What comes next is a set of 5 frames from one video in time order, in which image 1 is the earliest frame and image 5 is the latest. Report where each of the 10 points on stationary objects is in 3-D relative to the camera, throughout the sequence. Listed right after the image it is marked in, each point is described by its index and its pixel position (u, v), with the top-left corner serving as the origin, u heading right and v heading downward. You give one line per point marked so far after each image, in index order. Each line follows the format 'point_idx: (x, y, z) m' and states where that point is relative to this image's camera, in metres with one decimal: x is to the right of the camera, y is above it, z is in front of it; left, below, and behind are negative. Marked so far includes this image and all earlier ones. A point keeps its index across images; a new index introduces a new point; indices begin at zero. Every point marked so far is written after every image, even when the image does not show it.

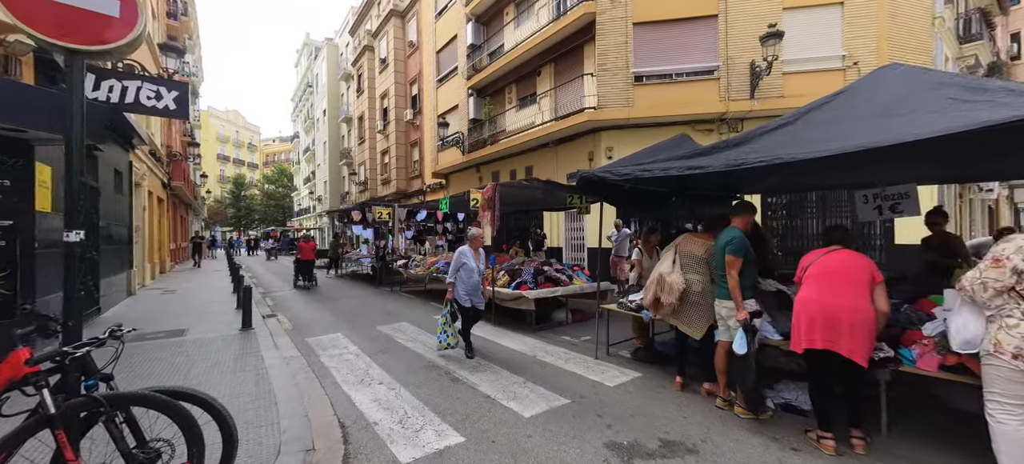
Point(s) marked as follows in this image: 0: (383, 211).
0: (-3.8, +0.6, +11.9) m
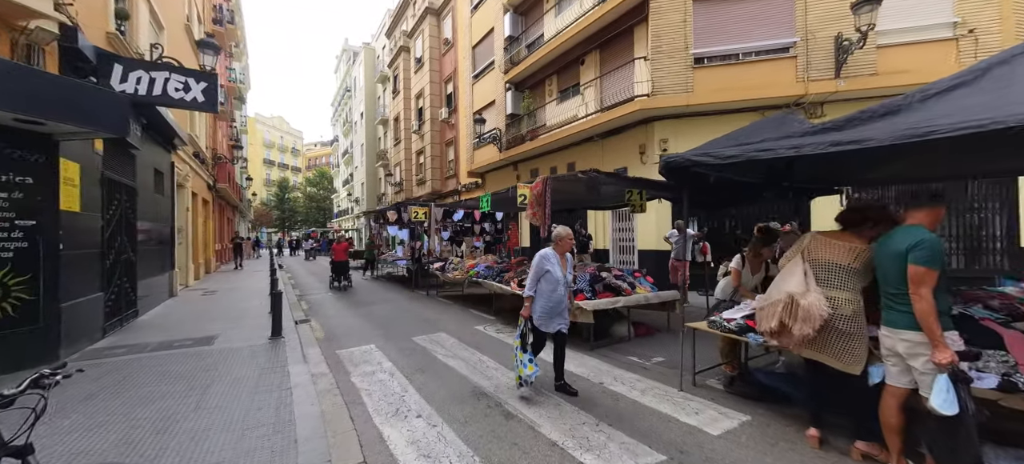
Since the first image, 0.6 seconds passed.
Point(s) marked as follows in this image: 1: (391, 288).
0: (-2.6, +0.6, +11.3) m
1: (-3.8, -1.8, +12.7) m
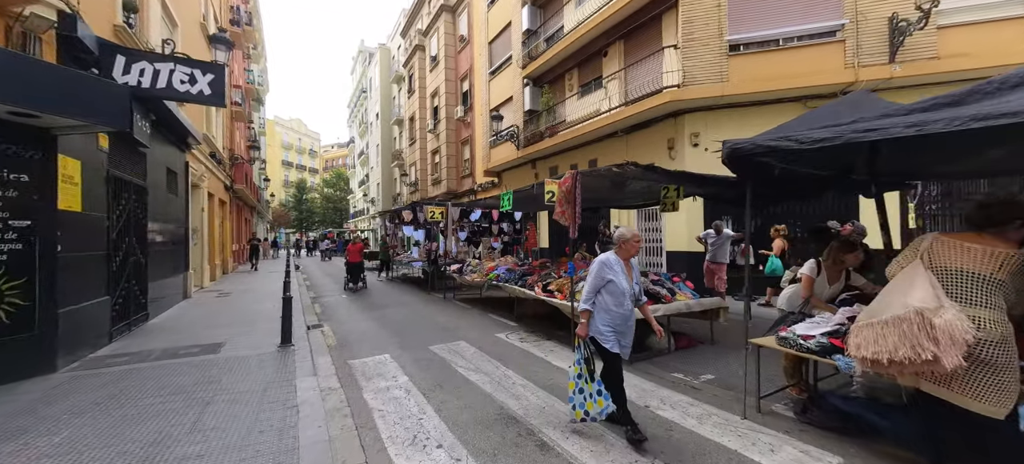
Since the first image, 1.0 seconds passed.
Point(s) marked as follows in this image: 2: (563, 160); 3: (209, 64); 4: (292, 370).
0: (-2.1, +0.6, +10.9) m
1: (-3.2, -1.8, +12.3) m
2: (+1.9, +2.6, +14.7) m
3: (-4.5, +2.5, +6.0) m
4: (-2.8, -1.7, +5.0) m
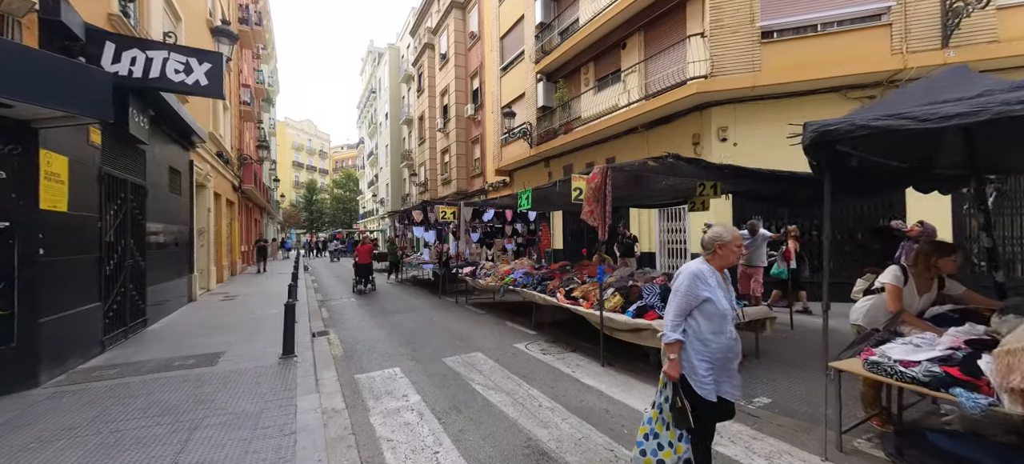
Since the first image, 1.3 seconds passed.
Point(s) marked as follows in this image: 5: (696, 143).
0: (-1.7, +0.6, +10.4) m
1: (-2.8, -1.8, +11.8) m
2: (+2.3, +2.6, +14.1) m
3: (-4.2, +2.5, +5.6) m
4: (-2.5, -1.8, +4.6) m
5: (+4.3, +2.1, +9.5) m
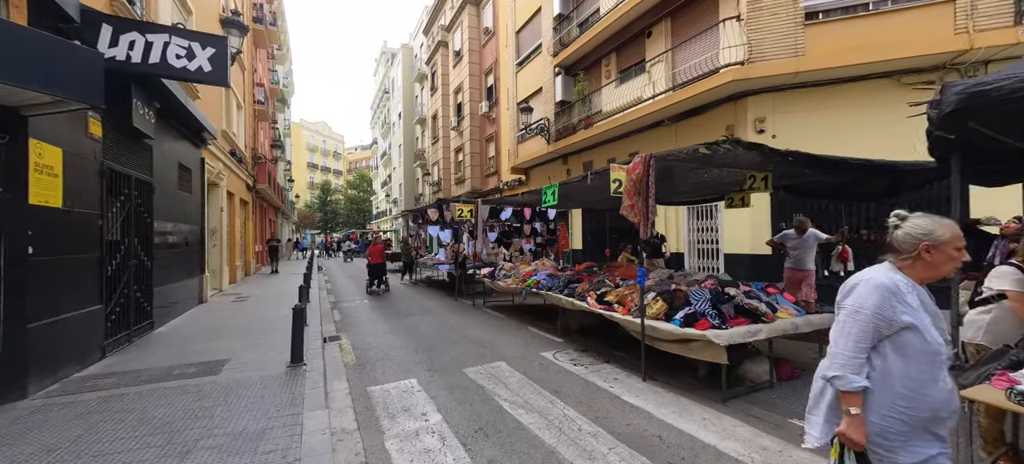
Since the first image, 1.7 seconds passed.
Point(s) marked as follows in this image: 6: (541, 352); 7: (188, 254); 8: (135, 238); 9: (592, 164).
0: (-1.2, +0.6, +9.9) m
1: (-2.3, -1.8, +11.4) m
2: (+2.9, +2.6, +13.5) m
3: (-3.9, +2.5, +5.2) m
4: (-2.2, -1.7, +4.1) m
5: (+4.8, +2.1, +8.8) m
6: (+0.4, -1.6, +5.5) m
7: (-7.9, -0.5, +9.8) m
8: (-6.2, -0.1, +6.6) m
9: (+2.8, +2.4, +13.9) m
